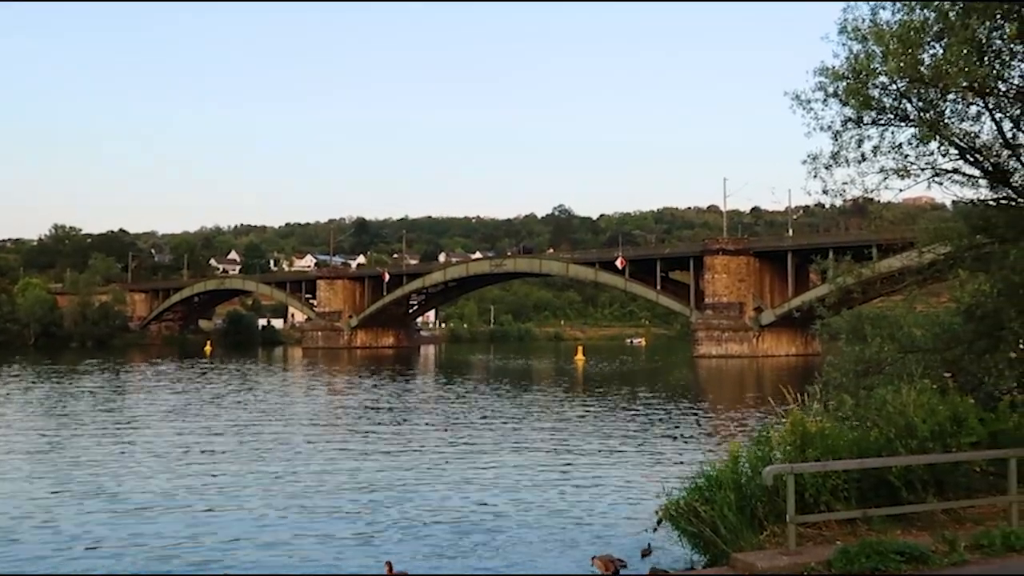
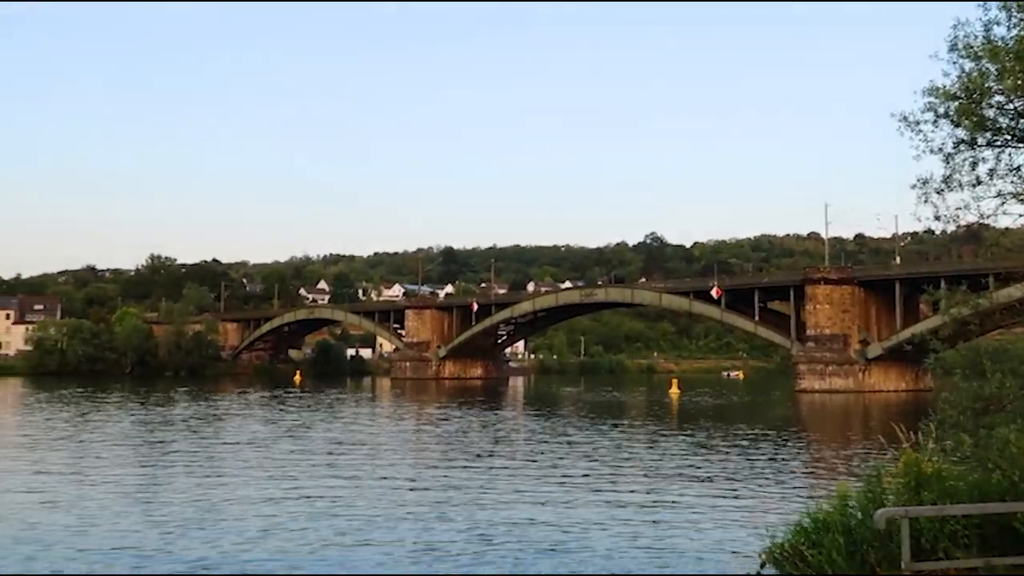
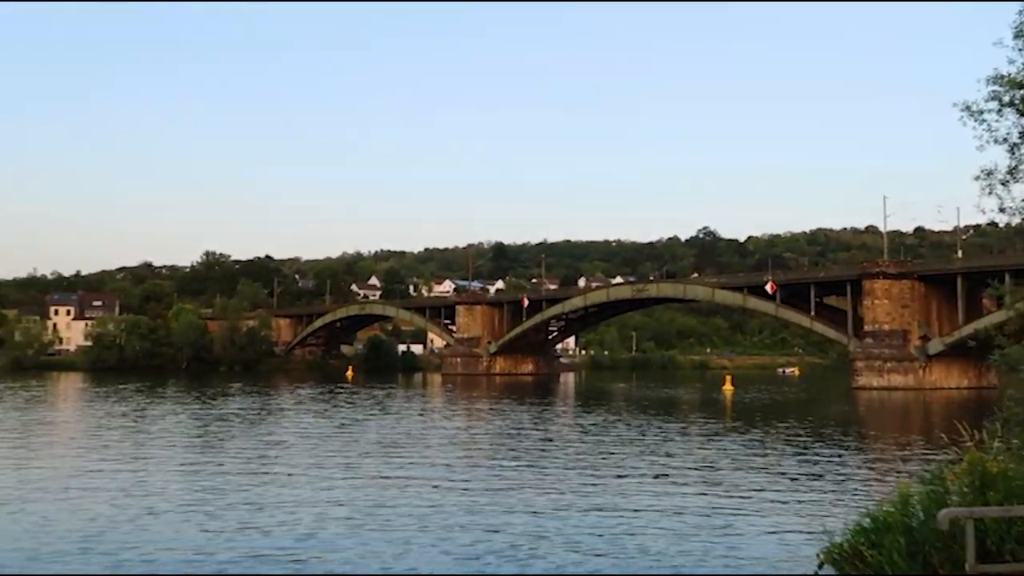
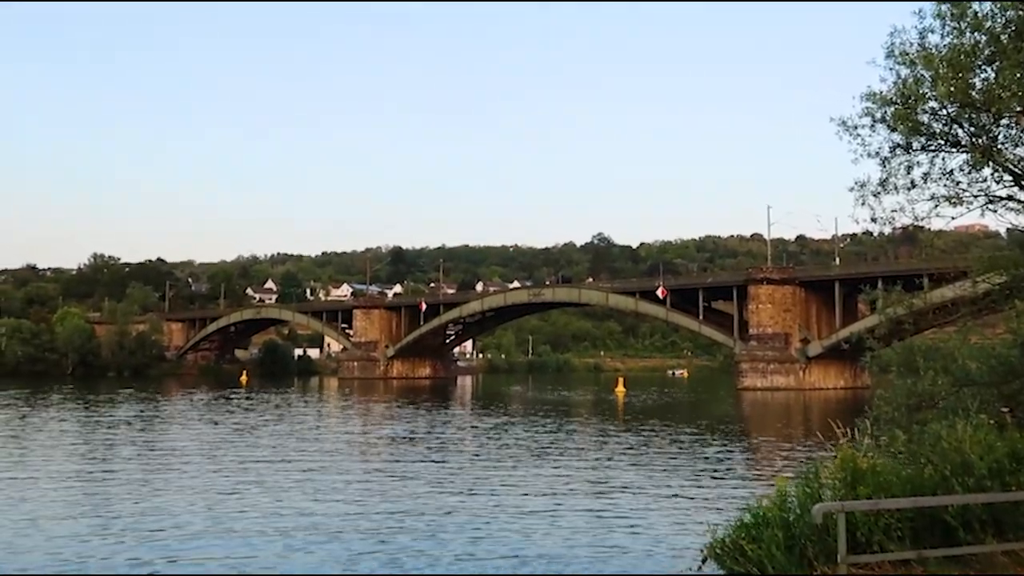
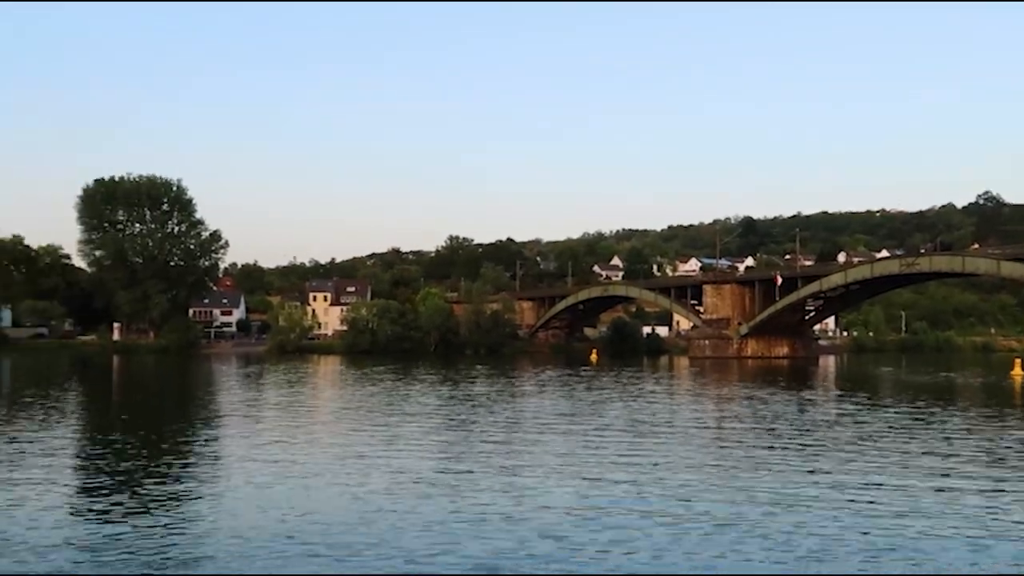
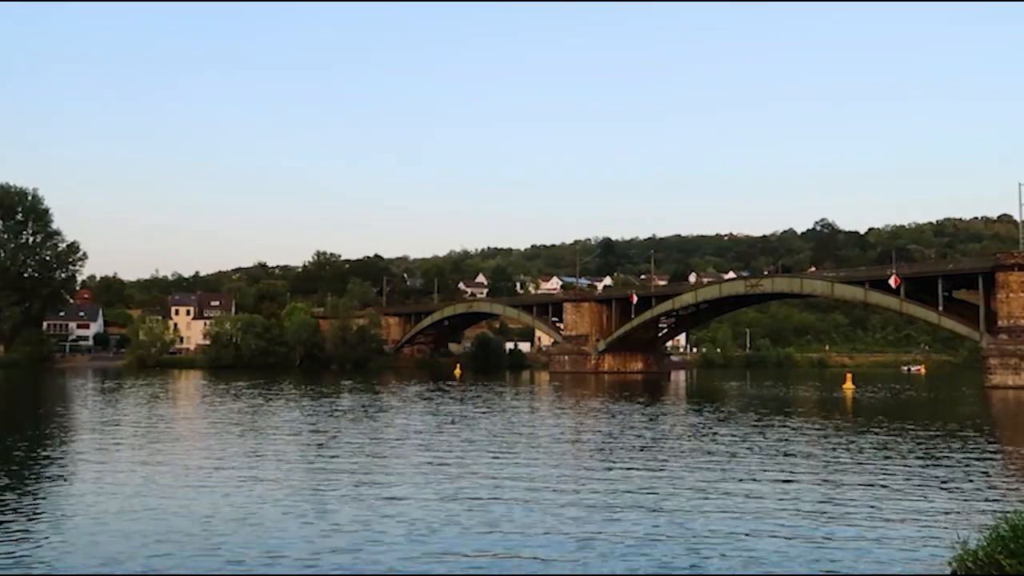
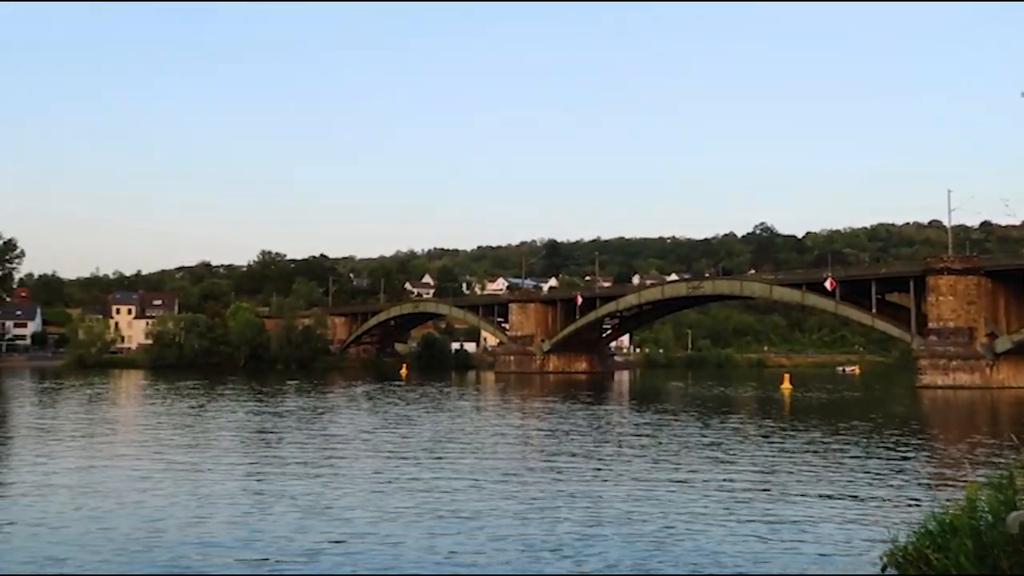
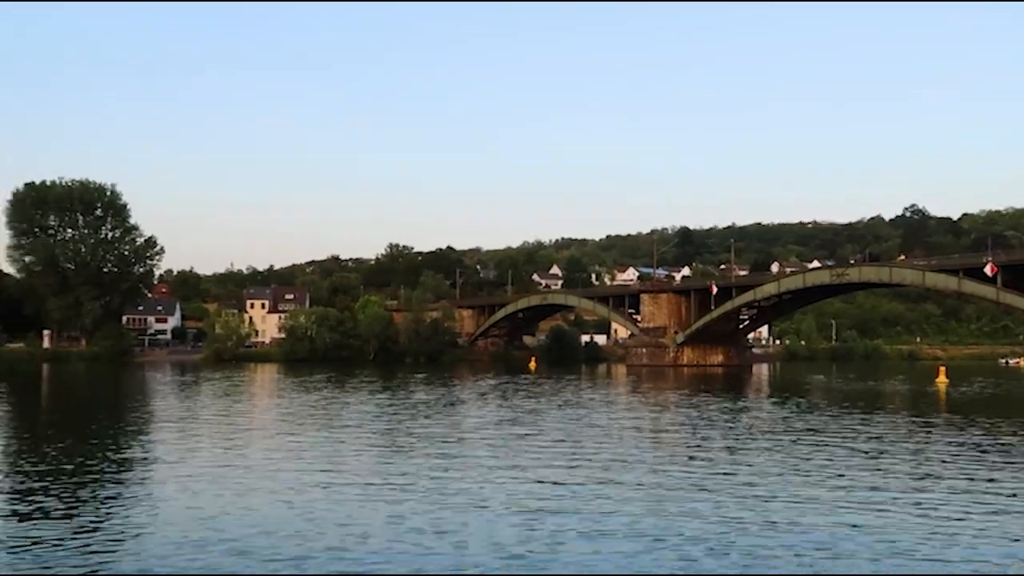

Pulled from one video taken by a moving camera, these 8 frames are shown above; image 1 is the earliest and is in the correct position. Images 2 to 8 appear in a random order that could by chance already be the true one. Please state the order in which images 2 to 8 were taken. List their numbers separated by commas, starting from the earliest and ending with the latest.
4, 2, 3, 7, 6, 8, 5
